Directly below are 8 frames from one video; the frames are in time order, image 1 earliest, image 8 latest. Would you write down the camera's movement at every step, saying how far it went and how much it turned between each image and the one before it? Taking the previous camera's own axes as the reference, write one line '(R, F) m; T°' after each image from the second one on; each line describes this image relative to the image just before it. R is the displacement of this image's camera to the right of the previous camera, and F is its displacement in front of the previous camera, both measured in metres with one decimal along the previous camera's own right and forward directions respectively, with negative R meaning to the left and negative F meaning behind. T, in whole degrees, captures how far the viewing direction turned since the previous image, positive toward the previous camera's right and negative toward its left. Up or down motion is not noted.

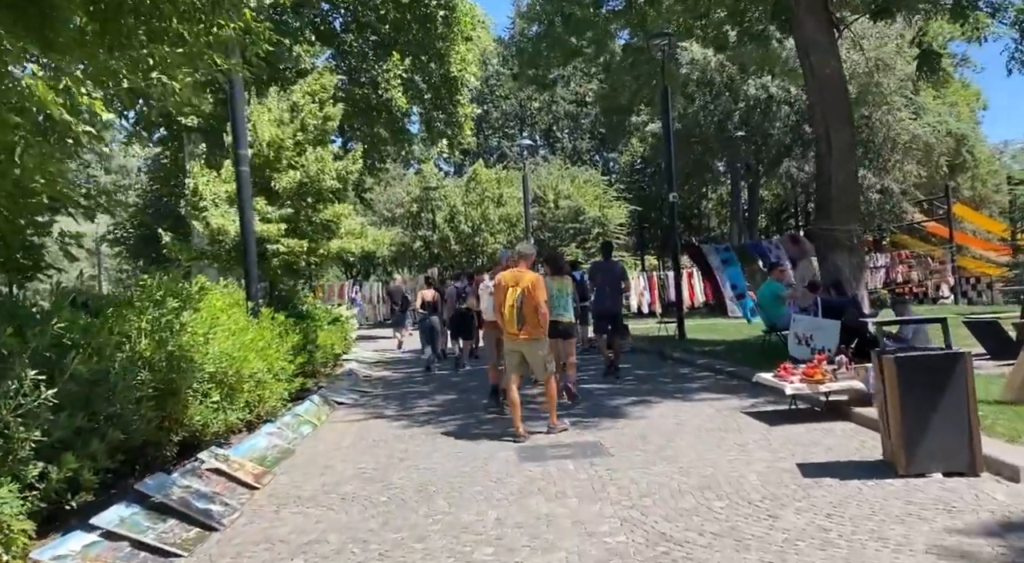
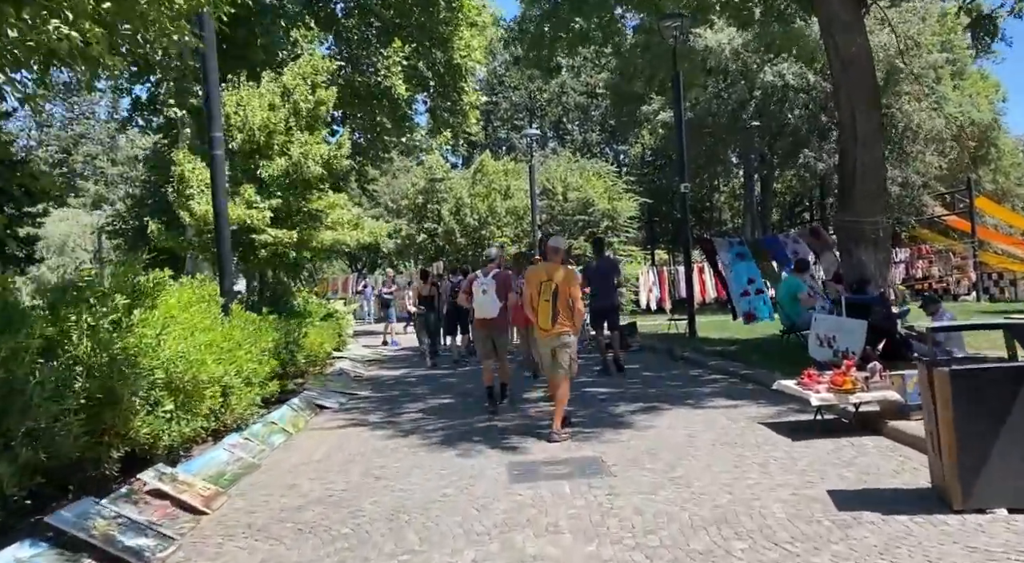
(+0.2, +0.9) m; -1°
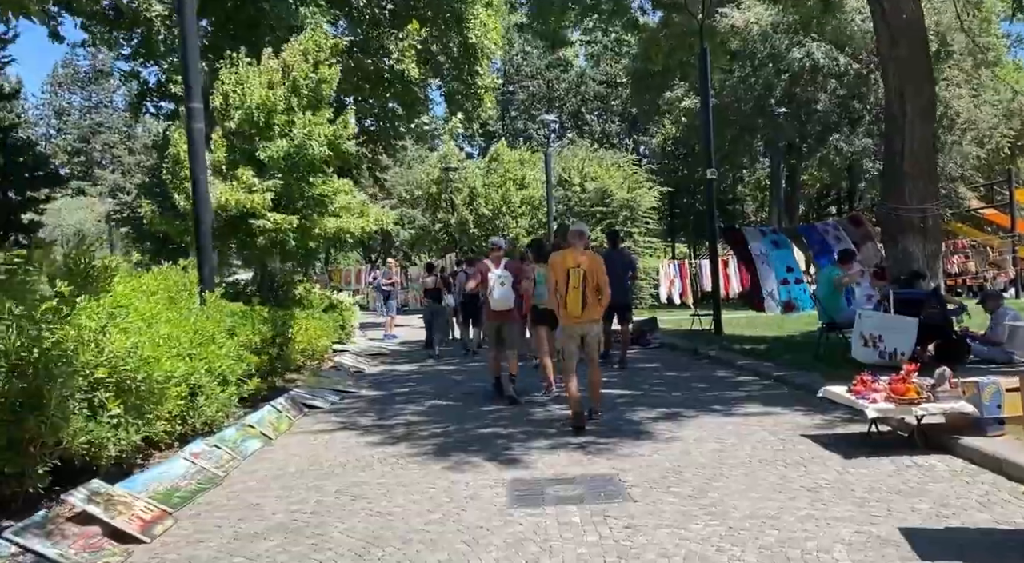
(+0.1, +1.0) m; -1°
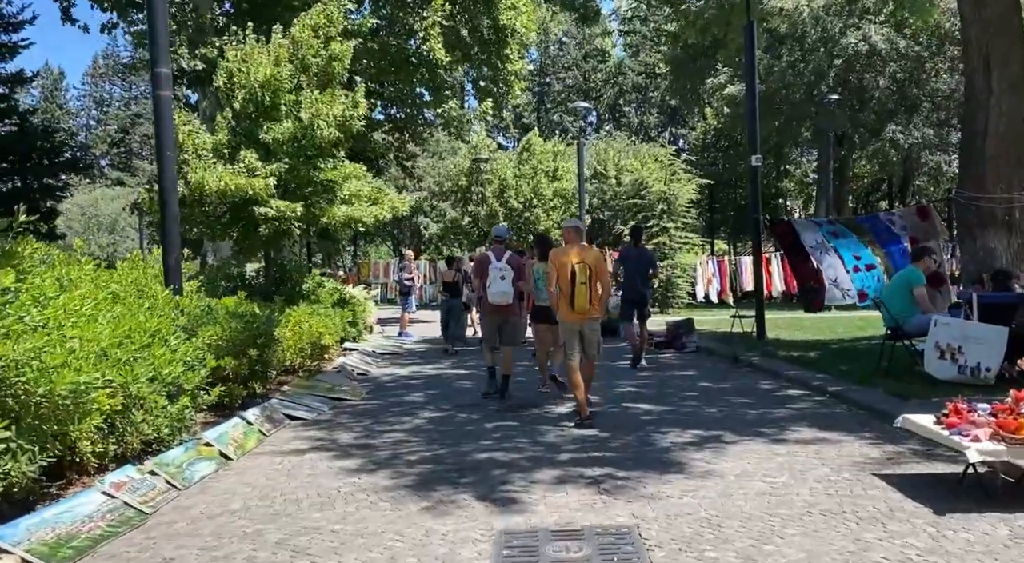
(+0.2, +1.3) m; -2°
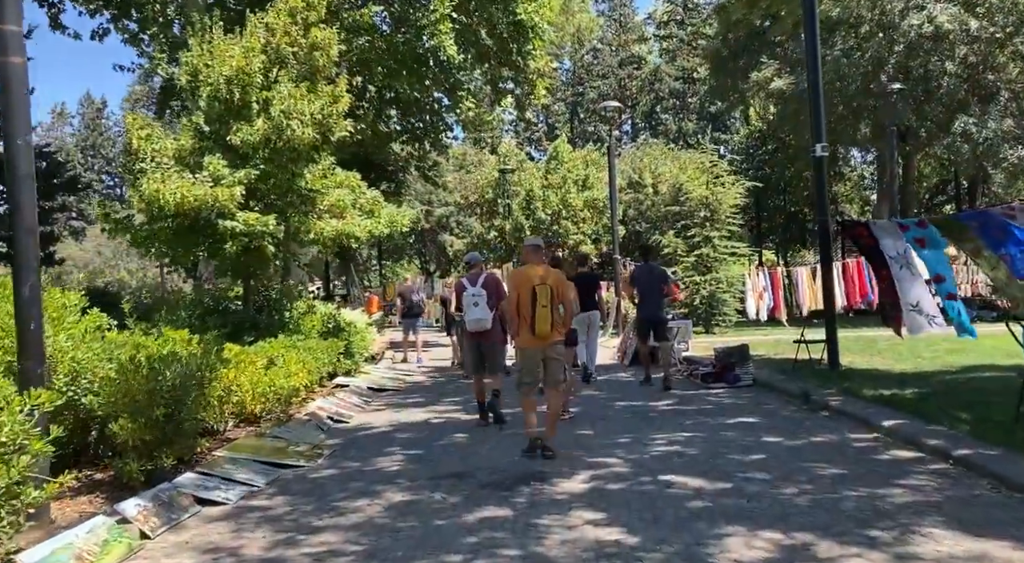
(+0.3, +2.4) m; -3°
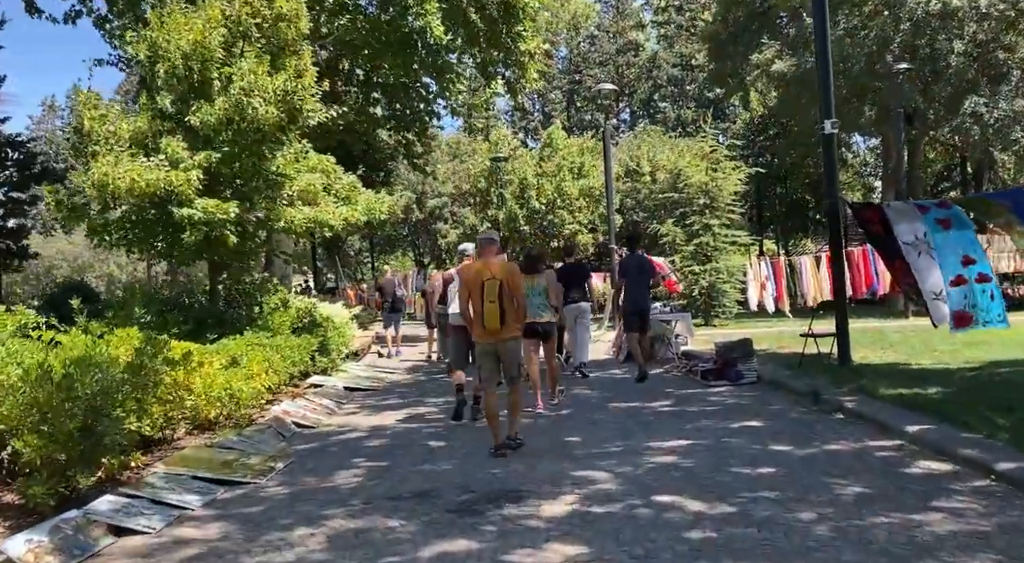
(+0.2, +0.9) m; 0°
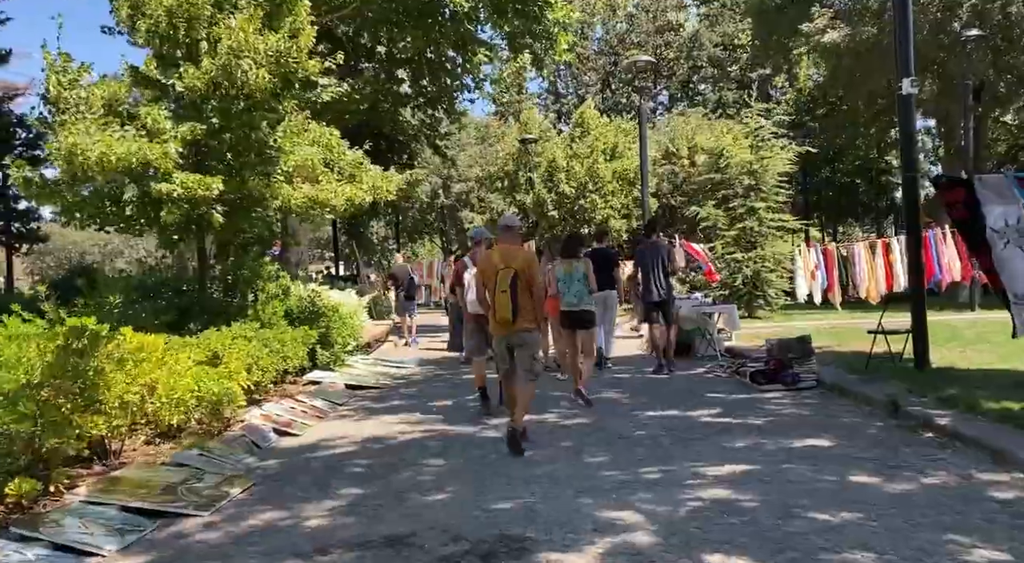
(+0.2, +1.4) m; -2°
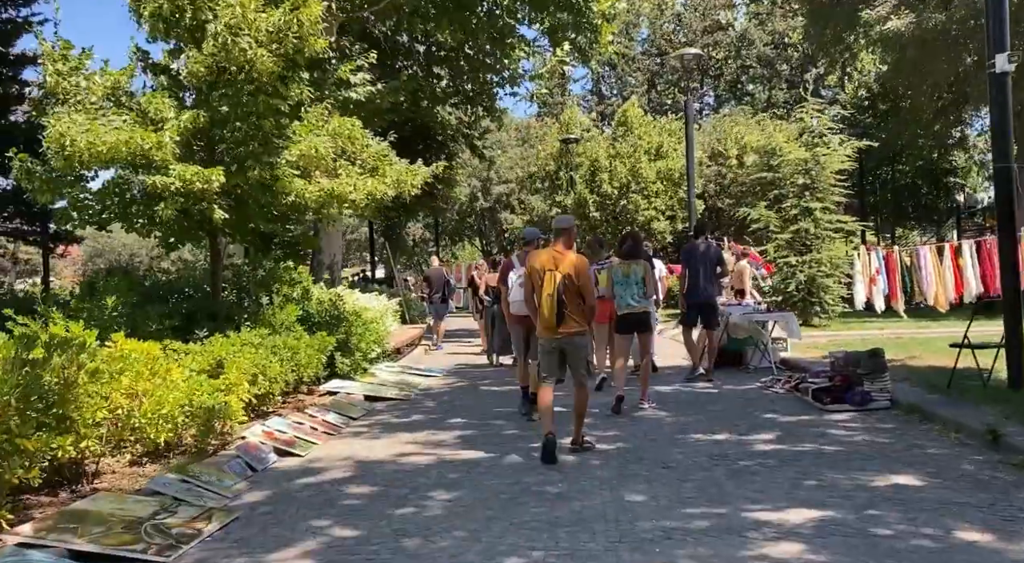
(+0.1, +1.0) m; -3°
